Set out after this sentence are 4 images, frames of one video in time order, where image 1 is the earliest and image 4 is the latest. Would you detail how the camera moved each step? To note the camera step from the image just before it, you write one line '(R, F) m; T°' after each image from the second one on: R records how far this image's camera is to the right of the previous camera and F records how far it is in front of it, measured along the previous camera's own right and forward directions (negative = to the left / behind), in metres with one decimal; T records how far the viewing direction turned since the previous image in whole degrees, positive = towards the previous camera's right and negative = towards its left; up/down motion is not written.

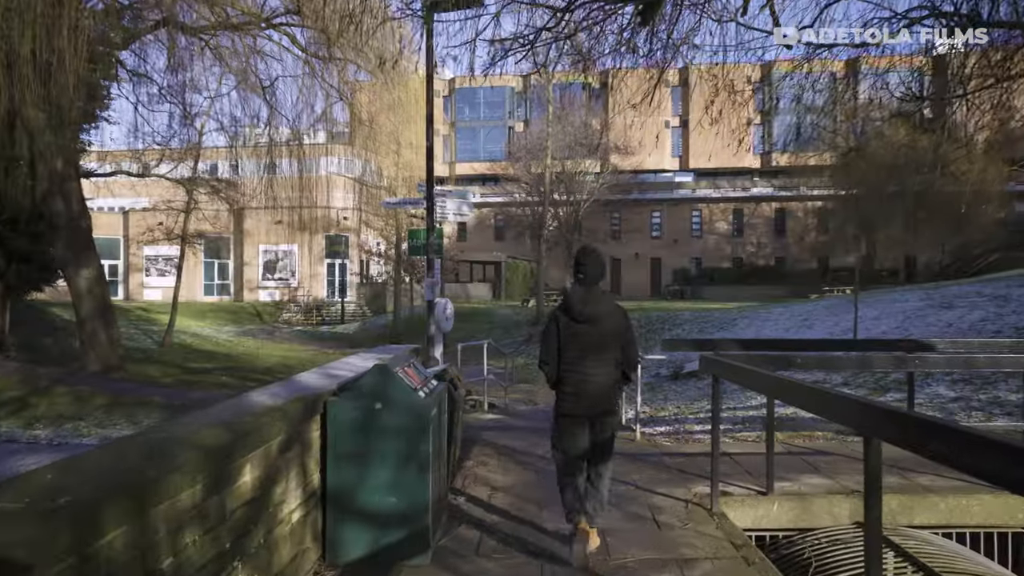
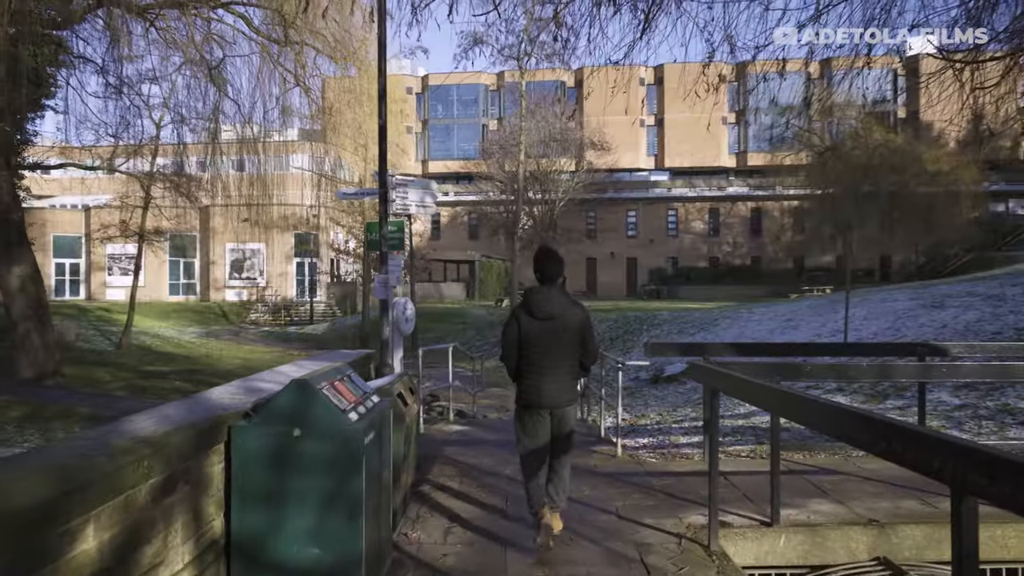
(+0.1, +0.9) m; +2°
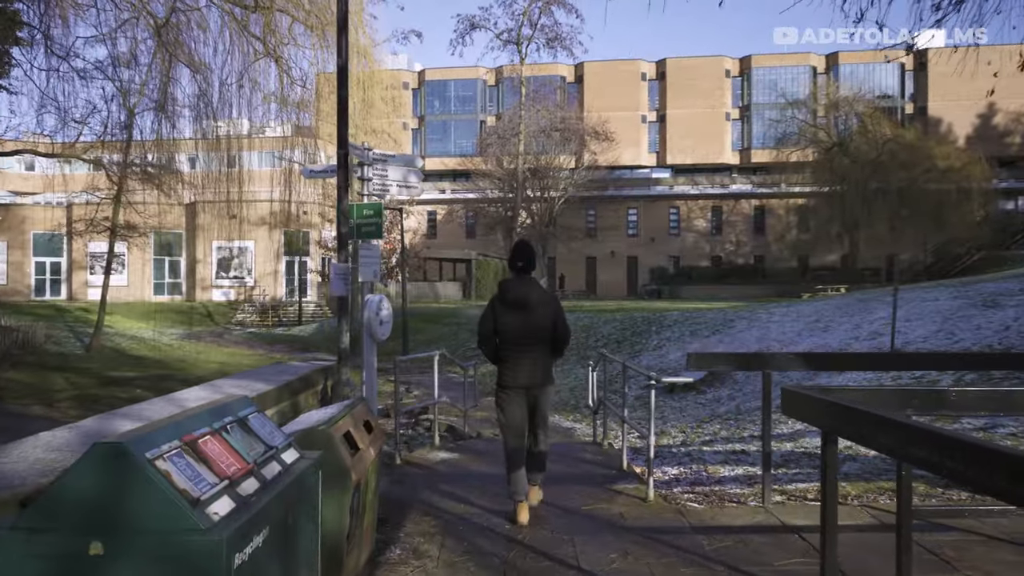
(0.0, +1.6) m; 0°
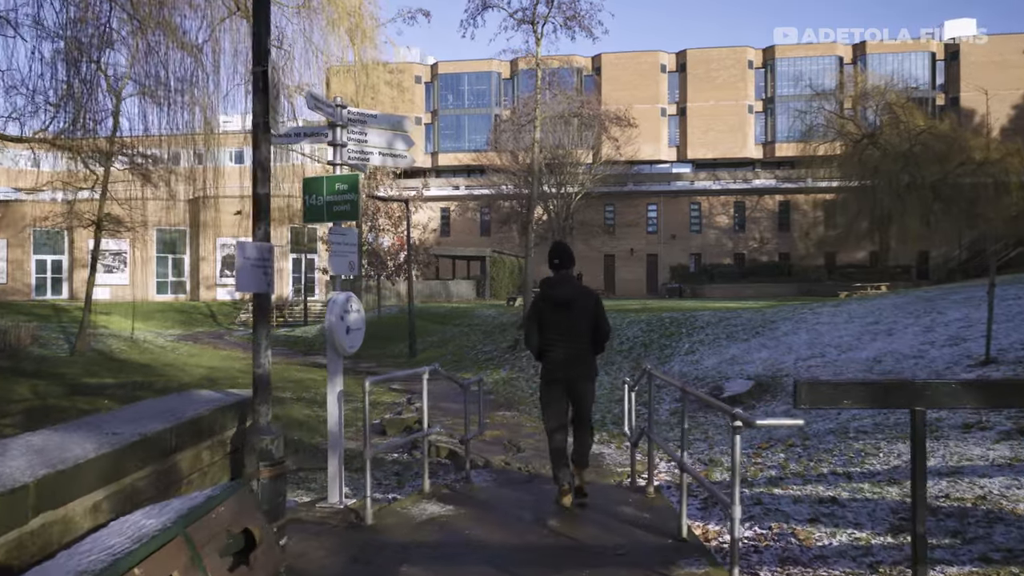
(0.0, +1.8) m; -1°
